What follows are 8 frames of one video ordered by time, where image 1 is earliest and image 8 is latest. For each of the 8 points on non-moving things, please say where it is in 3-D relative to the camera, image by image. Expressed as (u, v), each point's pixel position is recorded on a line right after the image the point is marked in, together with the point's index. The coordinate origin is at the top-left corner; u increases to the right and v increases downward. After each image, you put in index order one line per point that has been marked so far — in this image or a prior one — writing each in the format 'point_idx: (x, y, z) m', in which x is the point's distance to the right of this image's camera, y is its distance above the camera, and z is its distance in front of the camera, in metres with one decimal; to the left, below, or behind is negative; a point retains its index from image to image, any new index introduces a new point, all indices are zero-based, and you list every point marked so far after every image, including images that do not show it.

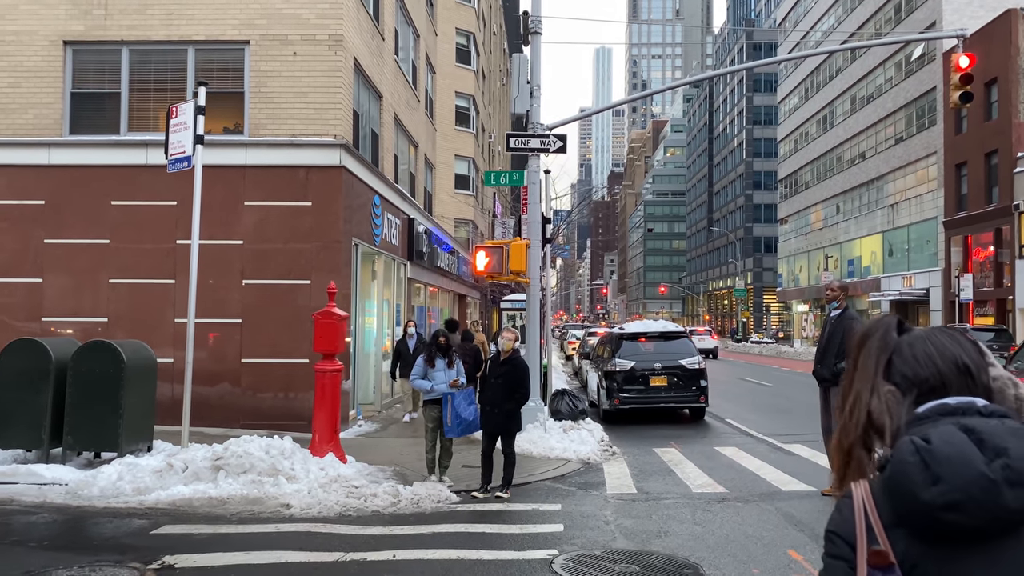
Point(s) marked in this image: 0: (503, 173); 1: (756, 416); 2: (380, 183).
0: (-0.1, +1.6, +11.4) m
1: (+4.5, -2.4, +15.2) m
2: (-2.3, +1.8, +14.1) m
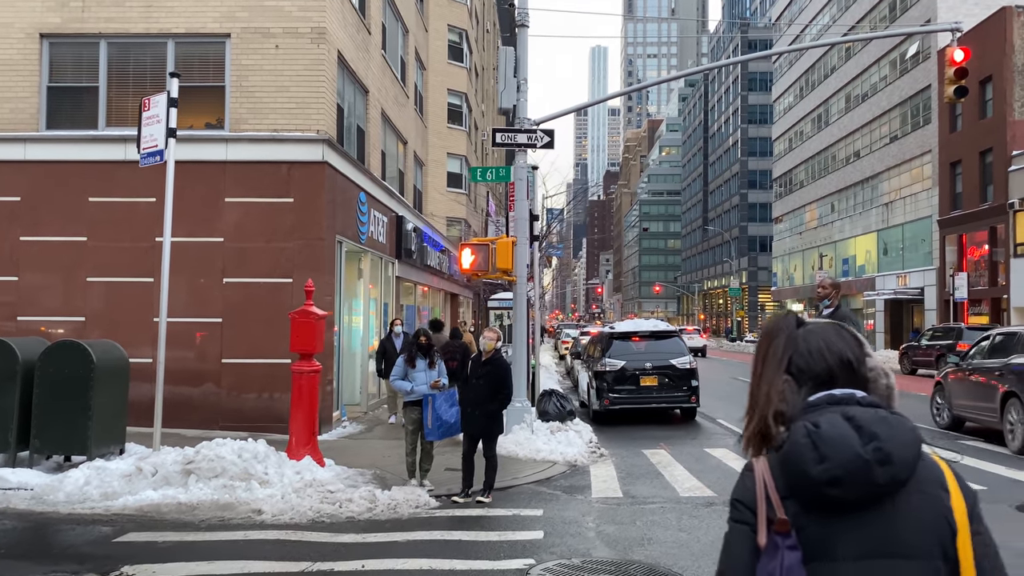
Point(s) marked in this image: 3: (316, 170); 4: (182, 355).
0: (-0.3, +1.6, +11.1) m
1: (+4.3, -2.3, +14.9) m
2: (-2.5, +1.9, +13.9) m
3: (-2.7, +1.6, +11.4) m
4: (-4.6, -0.9, +11.4) m
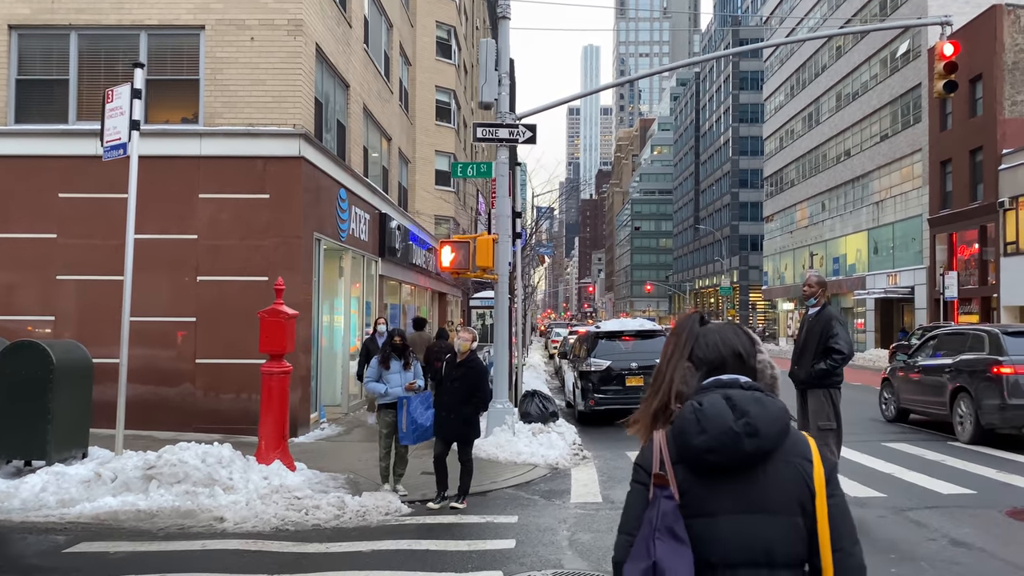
0: (-0.6, +1.6, +10.9) m
1: (+4.0, -2.3, +14.7) m
2: (-2.8, +1.9, +13.6) m
3: (-3.0, +1.7, +11.2) m
4: (-4.8, -0.9, +11.1) m
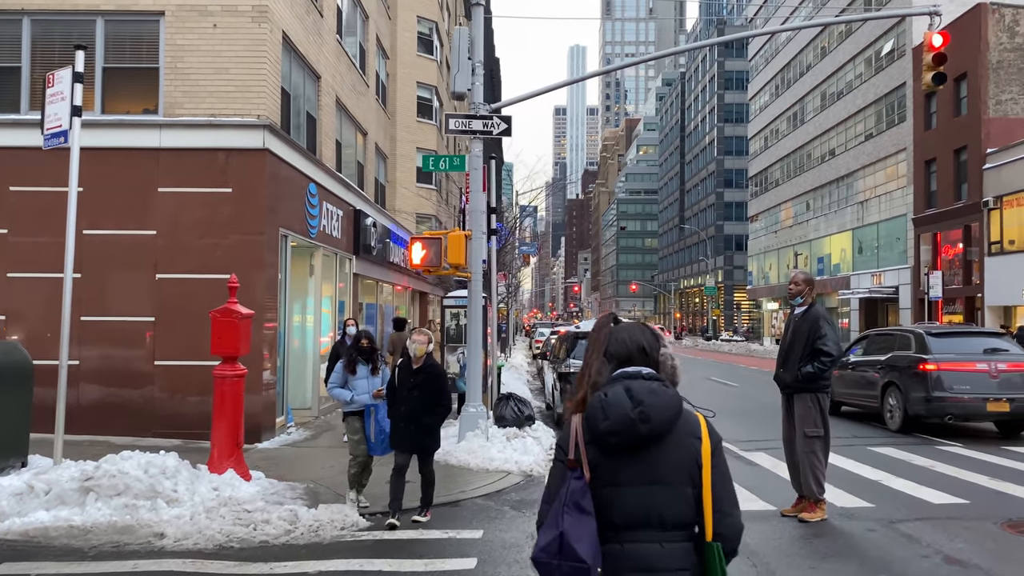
0: (-0.9, +1.7, +10.4) m
1: (+3.6, -2.3, +14.4) m
2: (-3.1, +1.9, +13.1) m
3: (-3.3, +1.7, +10.7) m
4: (-5.2, -0.9, +10.6) m
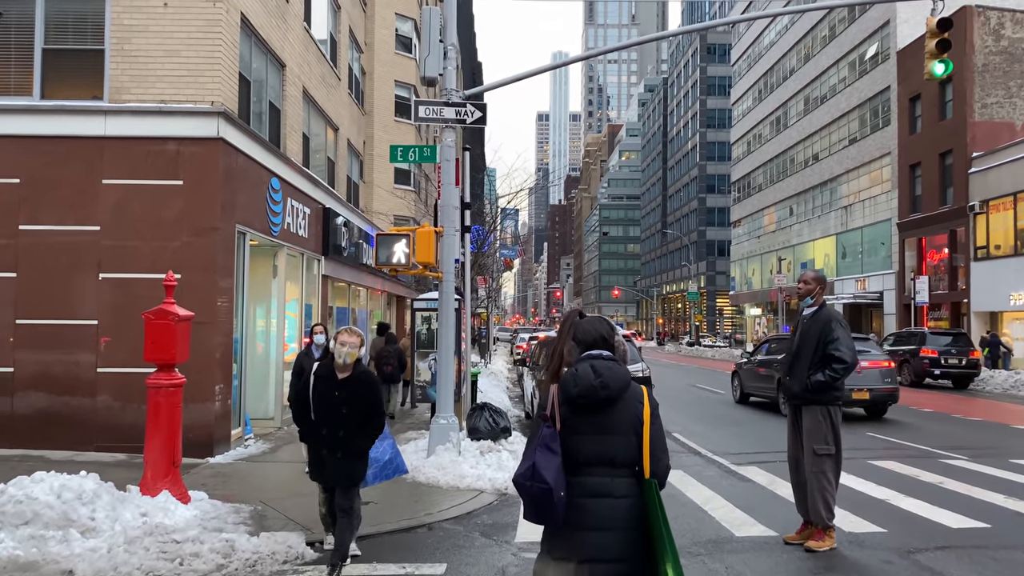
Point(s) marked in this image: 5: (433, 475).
0: (-1.2, +1.6, +9.6) m
1: (+3.2, -2.3, +13.6) m
2: (-3.5, +1.9, +12.3) m
3: (-3.6, +1.7, +9.8) m
4: (-5.5, -0.9, +9.7) m
5: (-0.8, -2.0, +8.6) m
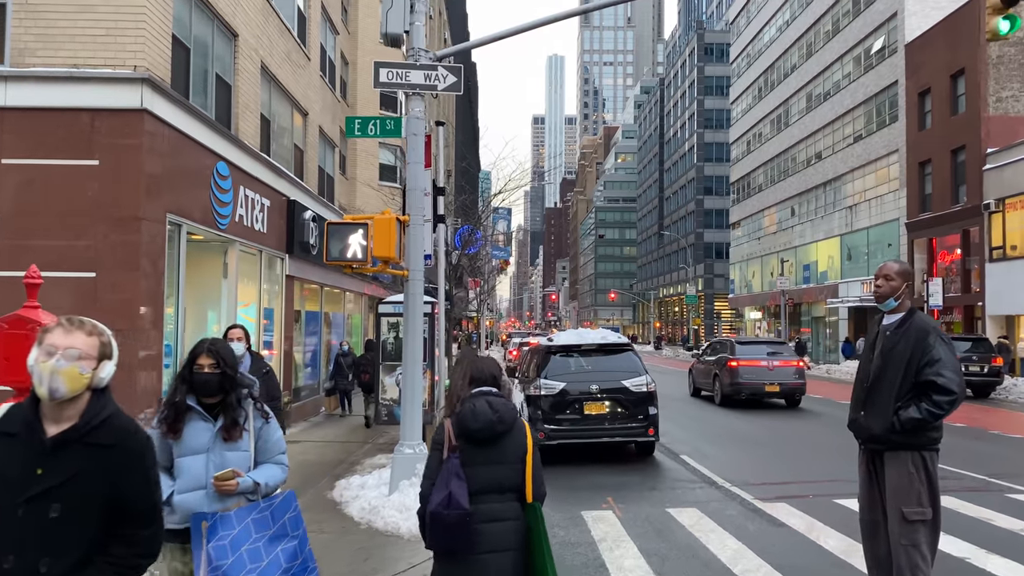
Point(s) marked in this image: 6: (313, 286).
0: (-1.4, +1.6, +8.0) m
1: (+3.0, -2.4, +12.1) m
2: (-3.7, +1.9, +10.7) m
3: (-3.8, +1.7, +8.2) m
4: (-5.7, -0.9, +8.0) m
5: (-1.0, -2.0, +7.0) m
6: (-3.9, 0.0, +16.2) m
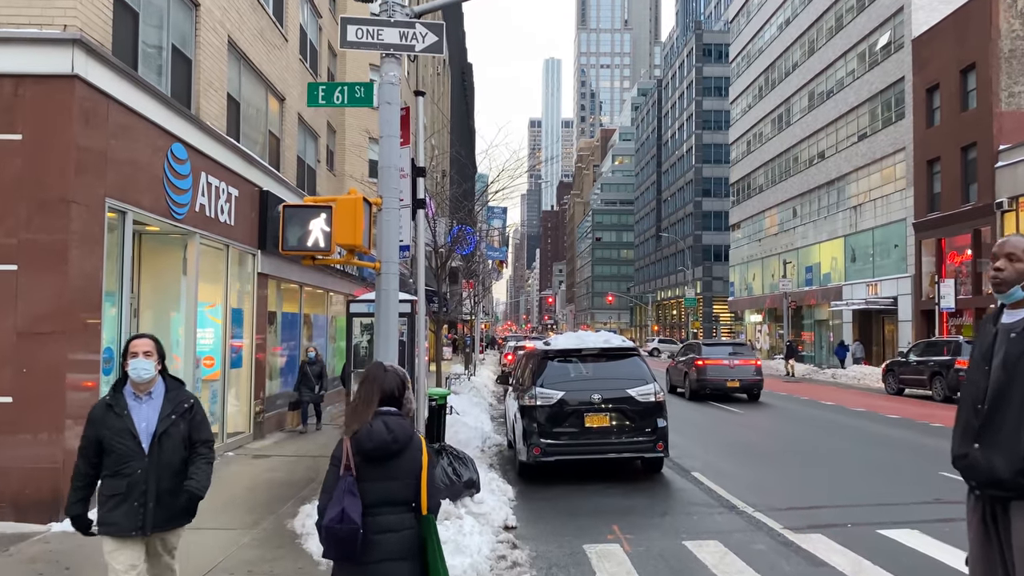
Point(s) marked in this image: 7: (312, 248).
0: (-1.4, +1.7, +6.9) m
1: (+2.9, -2.3, +10.9) m
2: (-3.8, +1.9, +9.5) m
3: (-3.9, +1.7, +7.1) m
4: (-5.7, -0.9, +6.9) m
5: (-1.1, -1.9, +5.8) m
6: (-4.0, 0.0, +15.0) m
7: (-1.6, +0.3, +6.4) m
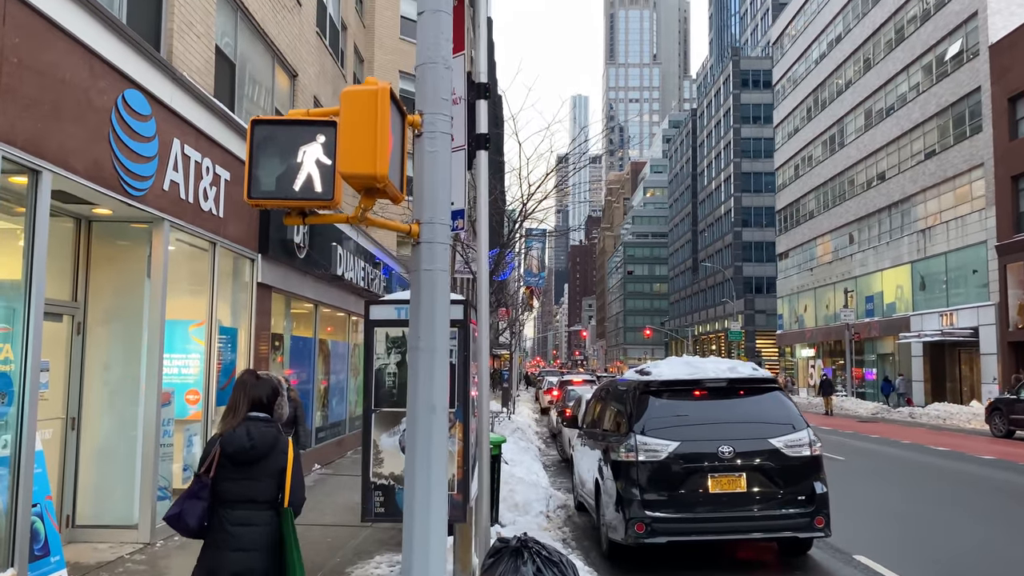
0: (-0.8, +1.7, +4.2) m
1: (+3.7, -2.4, +7.9) m
2: (-3.0, +1.8, +6.9) m
3: (-3.2, +1.8, +4.5) m
4: (-5.1, -0.8, +4.2) m
5: (-0.5, -1.8, +3.0) m
6: (-3.1, -0.3, +12.3) m
7: (-0.9, +0.4, +3.7) m
